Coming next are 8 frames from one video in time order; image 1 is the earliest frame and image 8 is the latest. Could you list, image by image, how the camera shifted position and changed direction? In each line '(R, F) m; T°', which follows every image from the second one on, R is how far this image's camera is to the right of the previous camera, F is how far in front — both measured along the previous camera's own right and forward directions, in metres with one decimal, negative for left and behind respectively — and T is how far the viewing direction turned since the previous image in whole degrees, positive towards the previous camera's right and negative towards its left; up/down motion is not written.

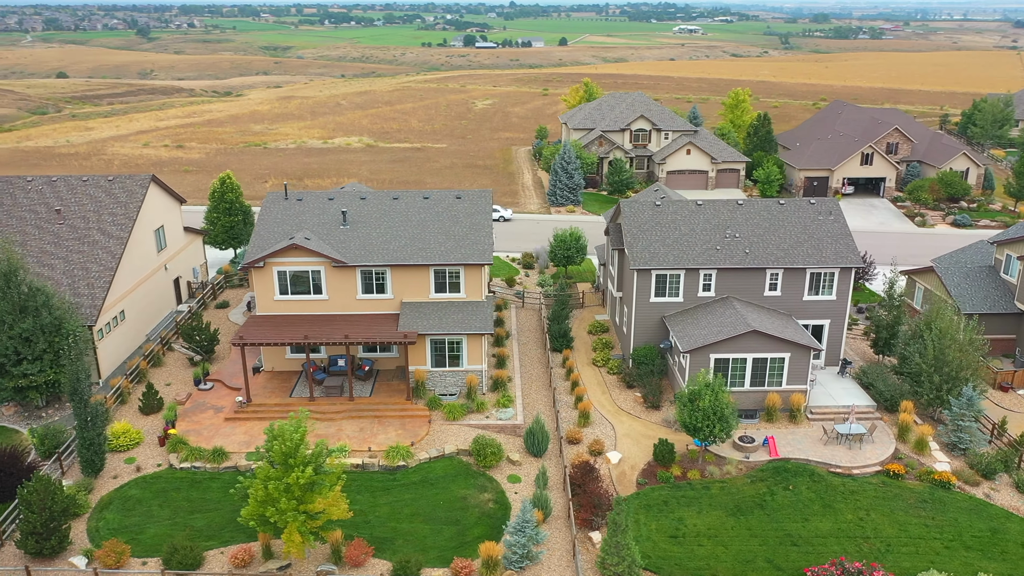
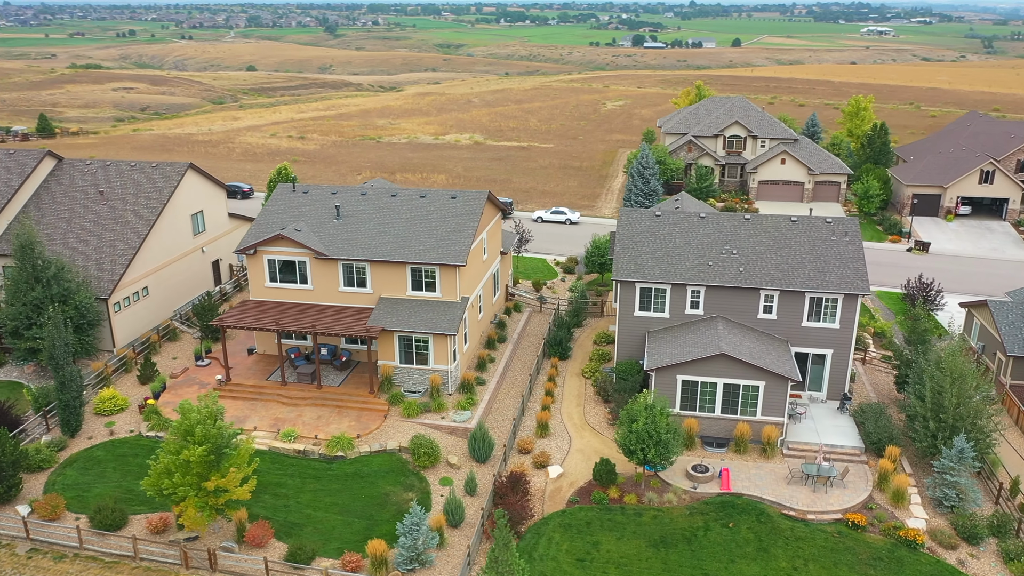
(+6.8, +0.9) m; -11°
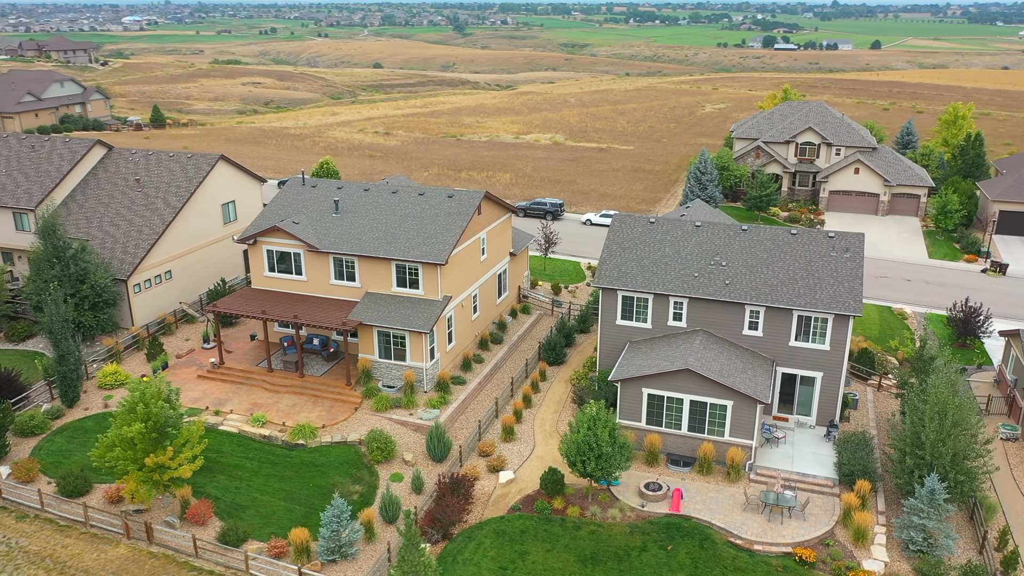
(+5.1, +0.6) m; -8°
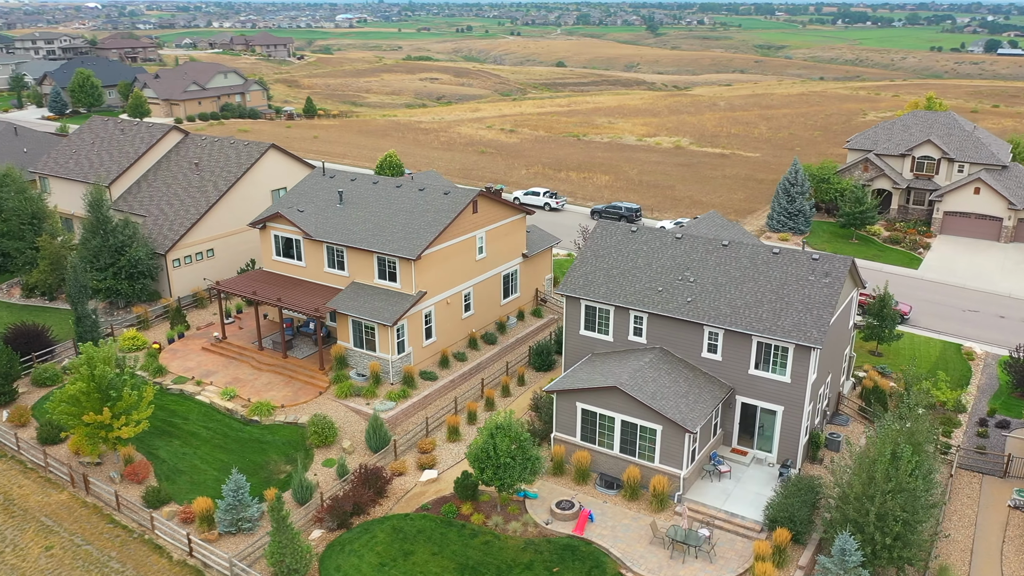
(+7.7, +1.2) m; -13°
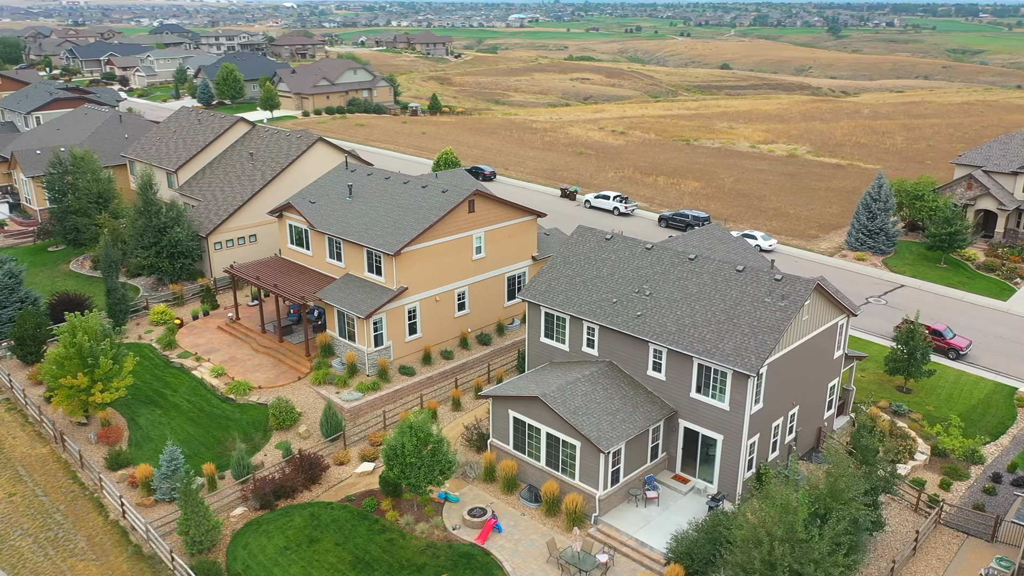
(+6.8, +1.0) m; -11°
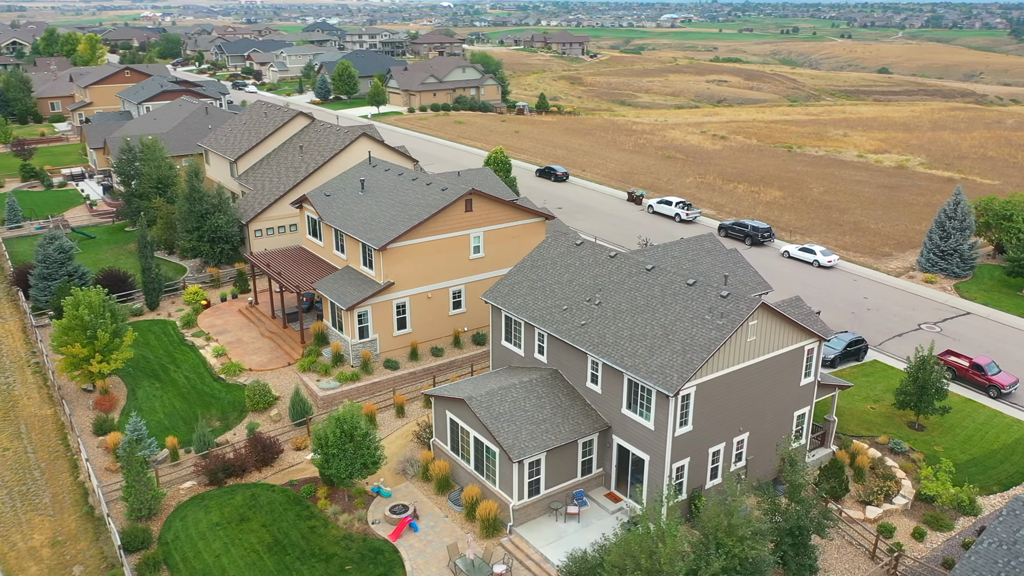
(+6.0, +0.8) m; -10°
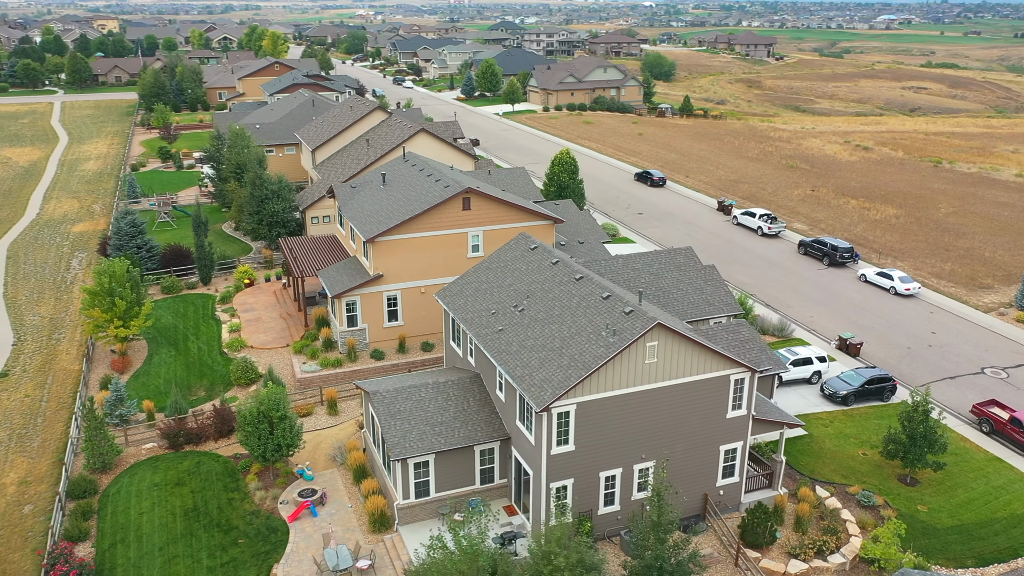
(+7.7, +1.3) m; -13°
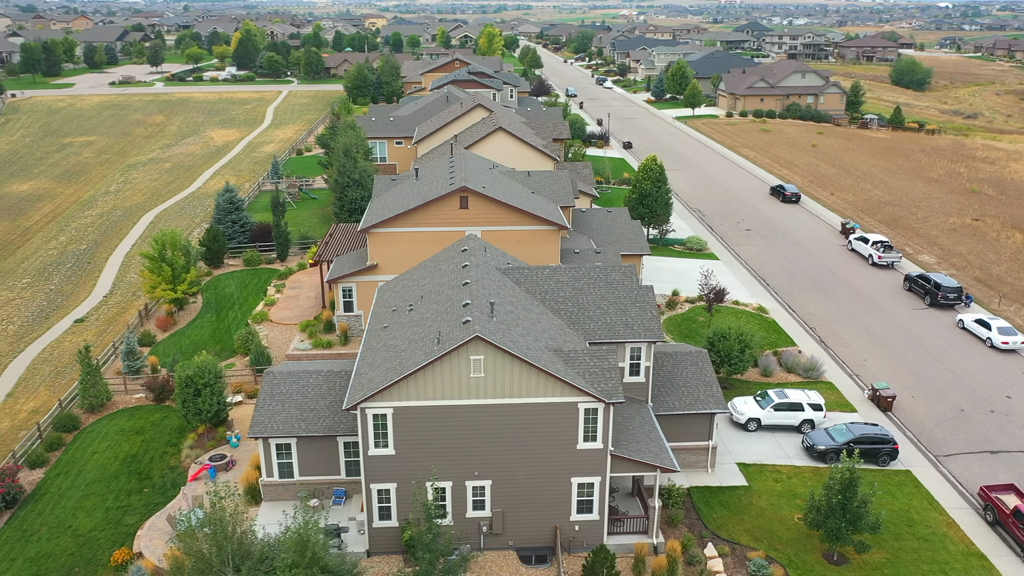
(+10.2, +2.0) m; -17°
